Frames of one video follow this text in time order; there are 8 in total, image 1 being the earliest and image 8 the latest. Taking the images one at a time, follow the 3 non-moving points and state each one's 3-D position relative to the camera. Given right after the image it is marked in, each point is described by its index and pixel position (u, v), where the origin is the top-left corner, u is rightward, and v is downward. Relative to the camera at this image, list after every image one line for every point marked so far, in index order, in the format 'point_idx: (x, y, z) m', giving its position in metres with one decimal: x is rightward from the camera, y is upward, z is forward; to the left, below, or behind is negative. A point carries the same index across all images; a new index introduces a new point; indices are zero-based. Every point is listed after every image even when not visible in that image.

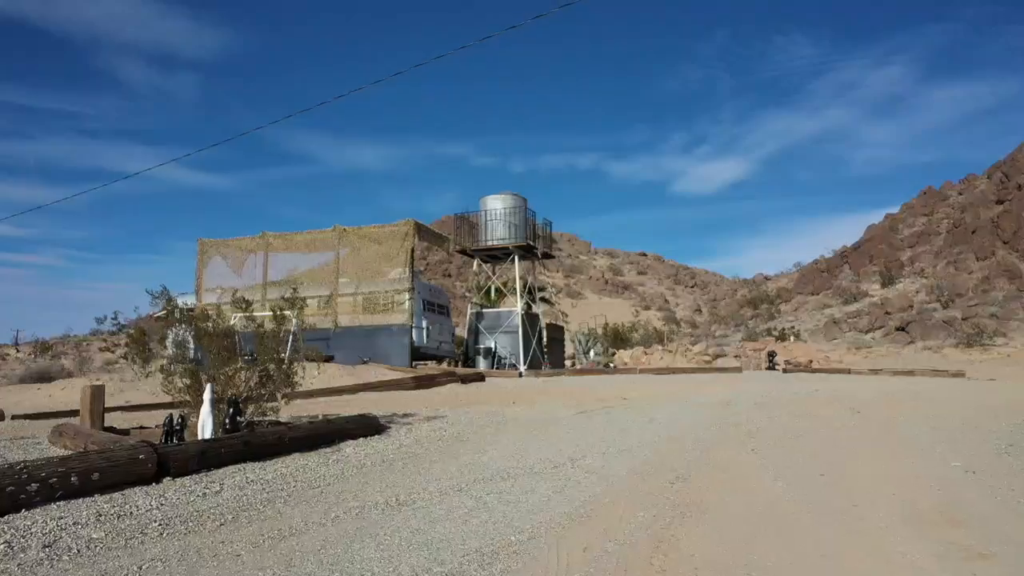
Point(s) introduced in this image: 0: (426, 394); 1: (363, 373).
0: (-1.7, -2.2, +16.8) m
1: (-3.5, -2.1, +19.7) m
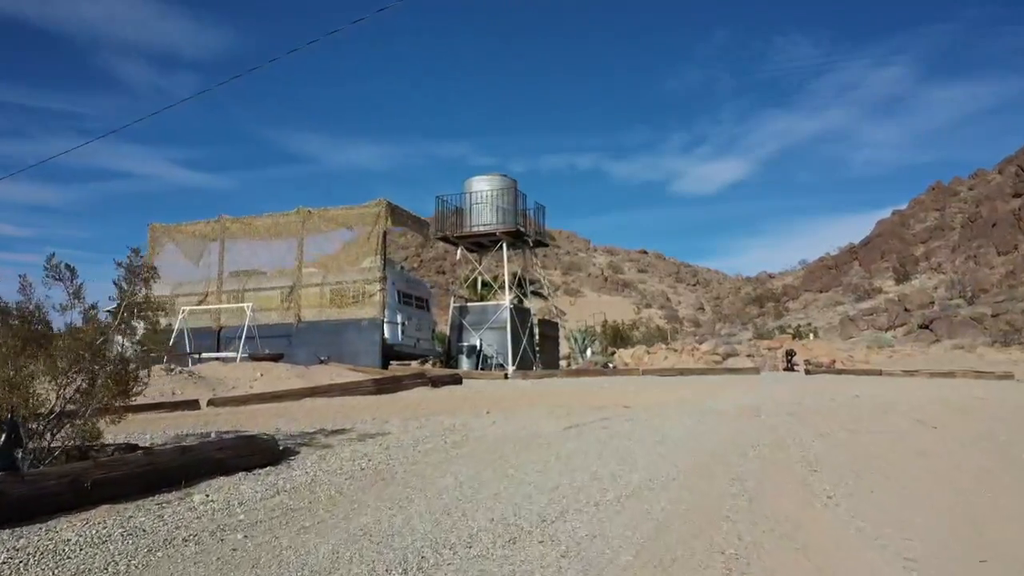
0: (-2.1, -1.9, +13.7) m
1: (-3.9, -1.8, +16.6) m
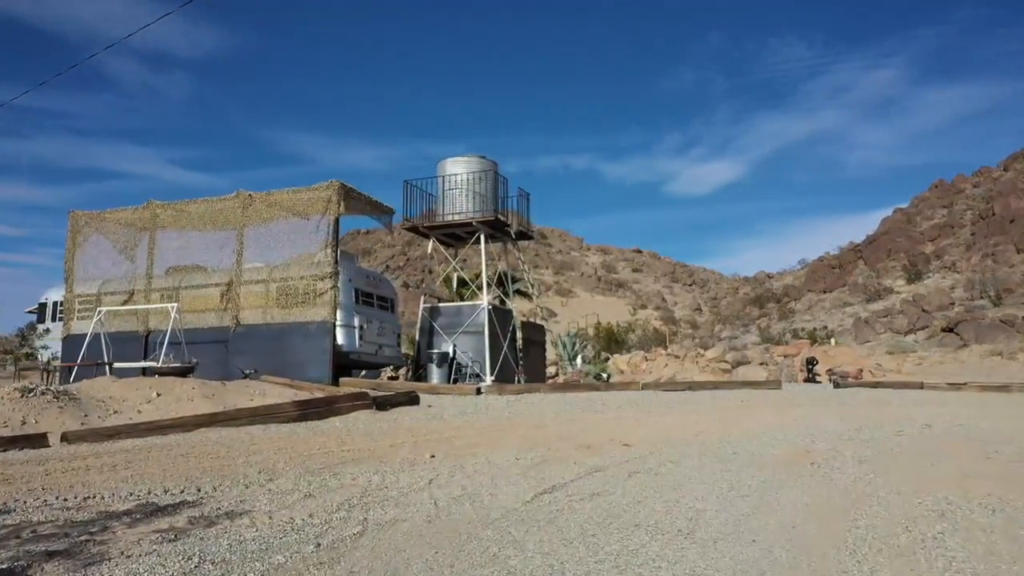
0: (-2.6, -1.8, +10.2) m
1: (-4.4, -1.7, +13.1) m
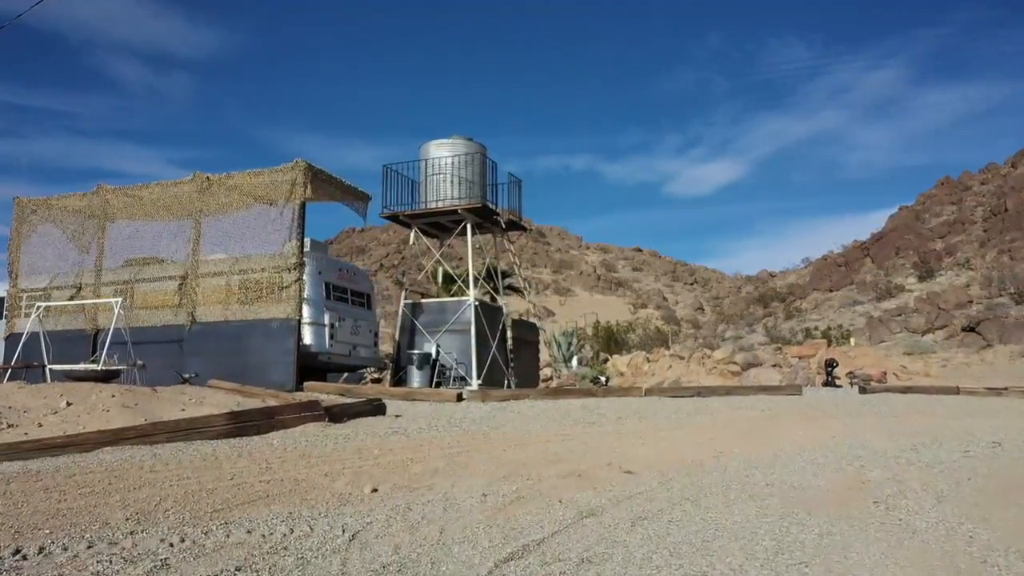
0: (-2.9, -1.7, +8.2) m
1: (-4.7, -1.6, +11.0) m
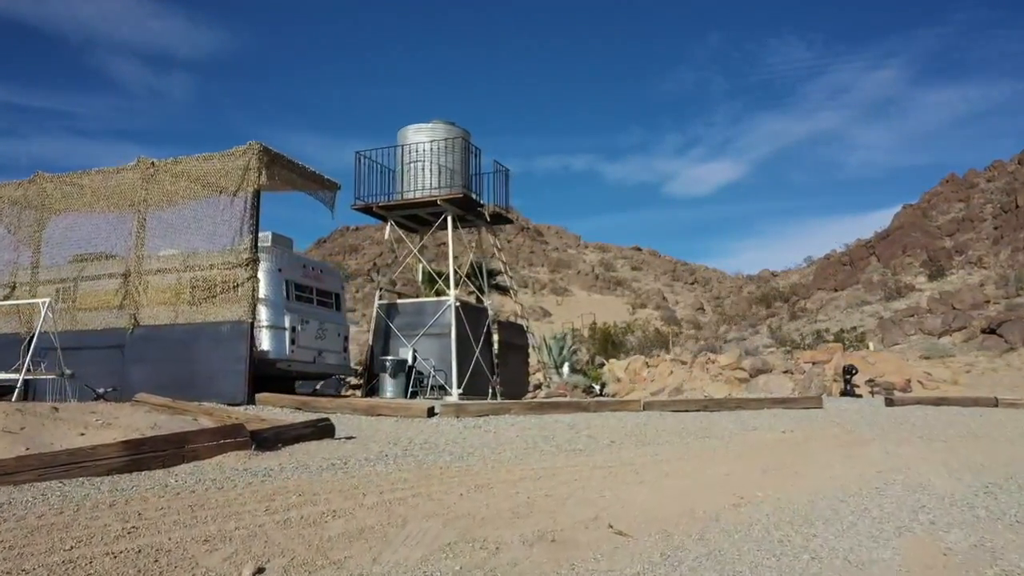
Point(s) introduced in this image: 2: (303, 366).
0: (-3.2, -1.7, +6.2) m
1: (-5.0, -1.5, +9.1) m
2: (-4.2, -1.6, +16.7) m
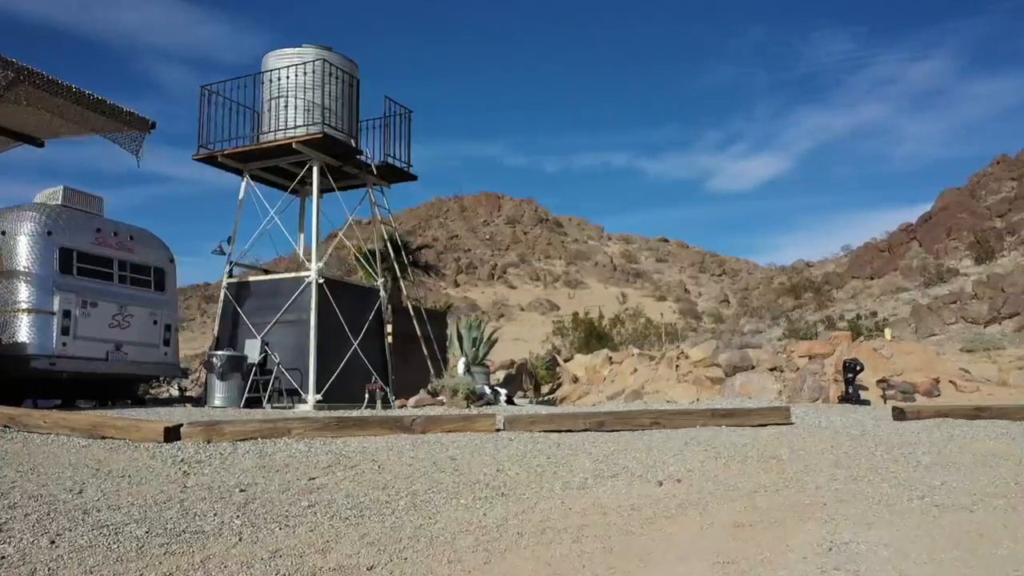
0: (-5.8, -1.2, +1.7) m
1: (-7.5, -1.1, +4.6) m
2: (-6.3, -1.1, +12.2) m
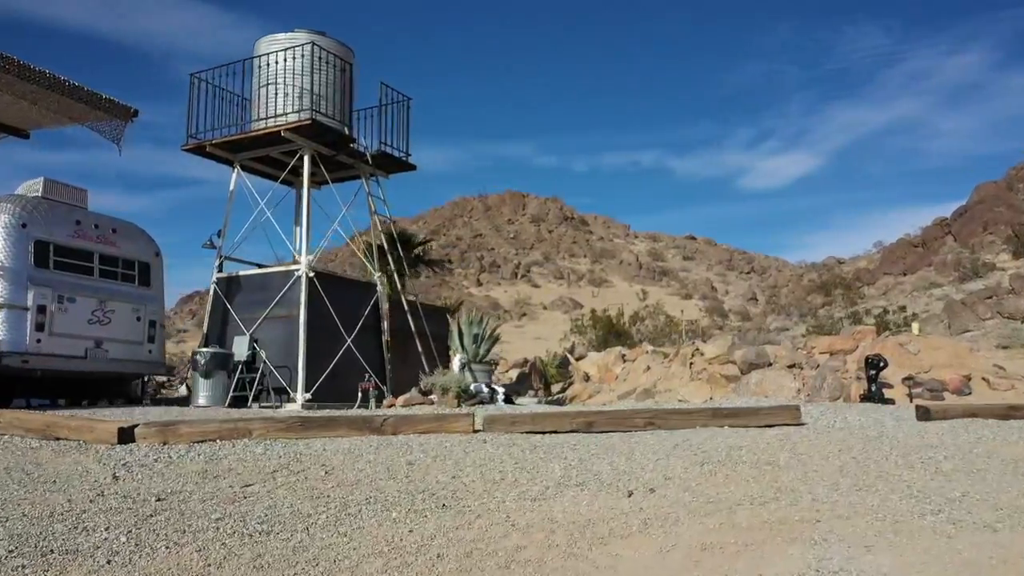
0: (-6.2, -1.1, +1.2) m
1: (-7.8, -1.0, +4.2) m
2: (-6.3, -1.1, +11.7) m
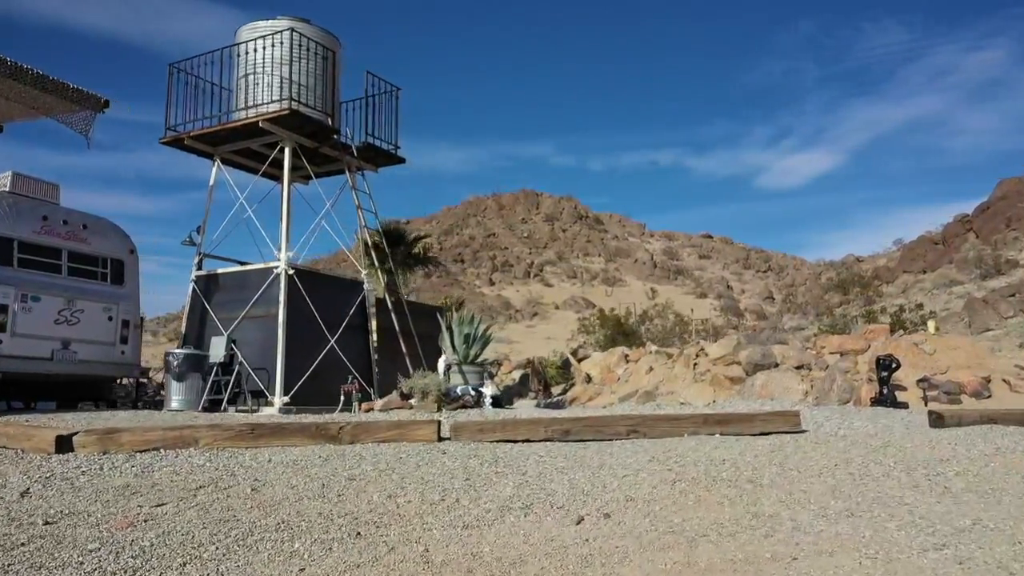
0: (-6.7, -1.1, +0.6) m
1: (-8.2, -1.0, +3.7) m
2: (-6.5, -1.0, +11.2) m
